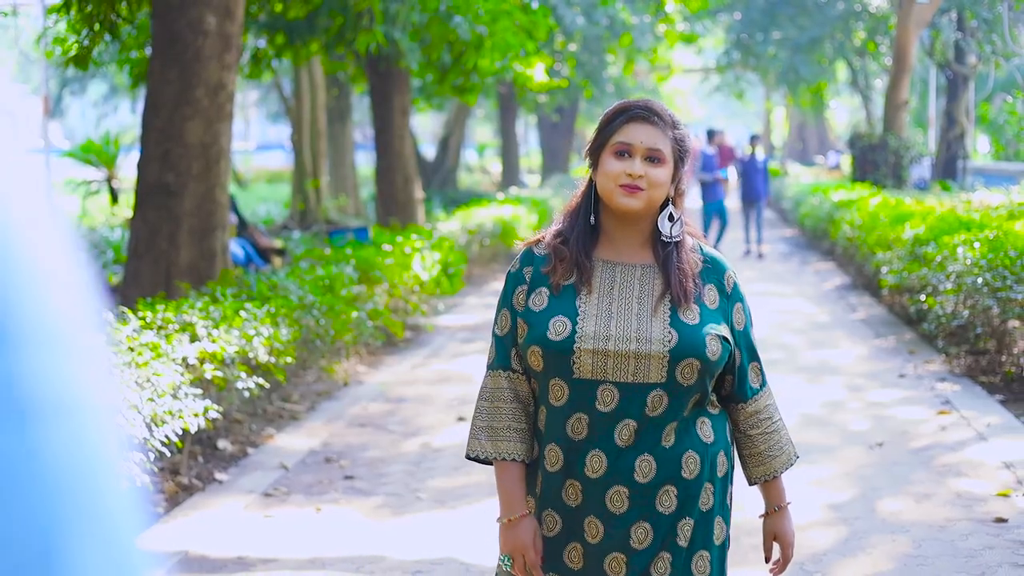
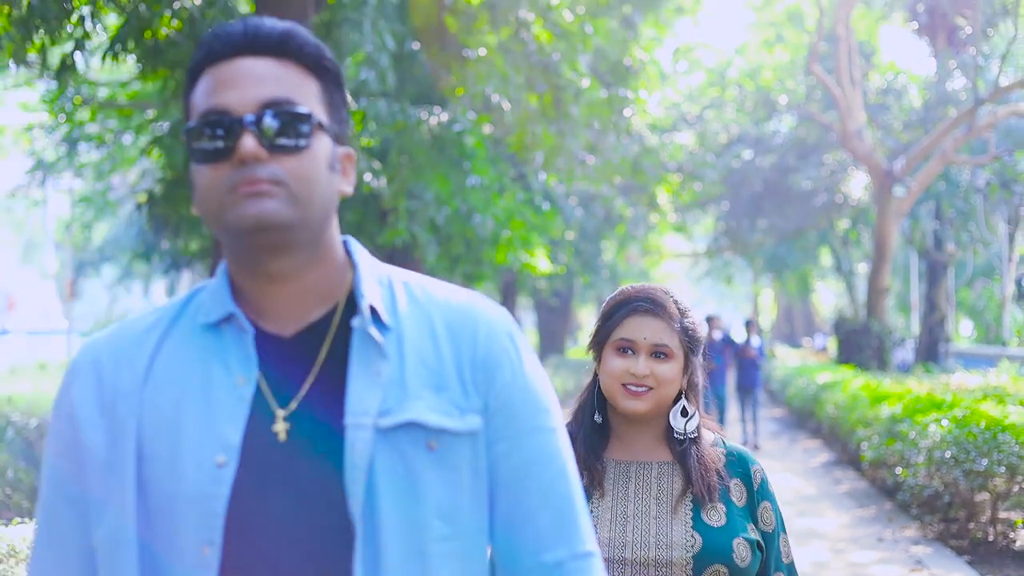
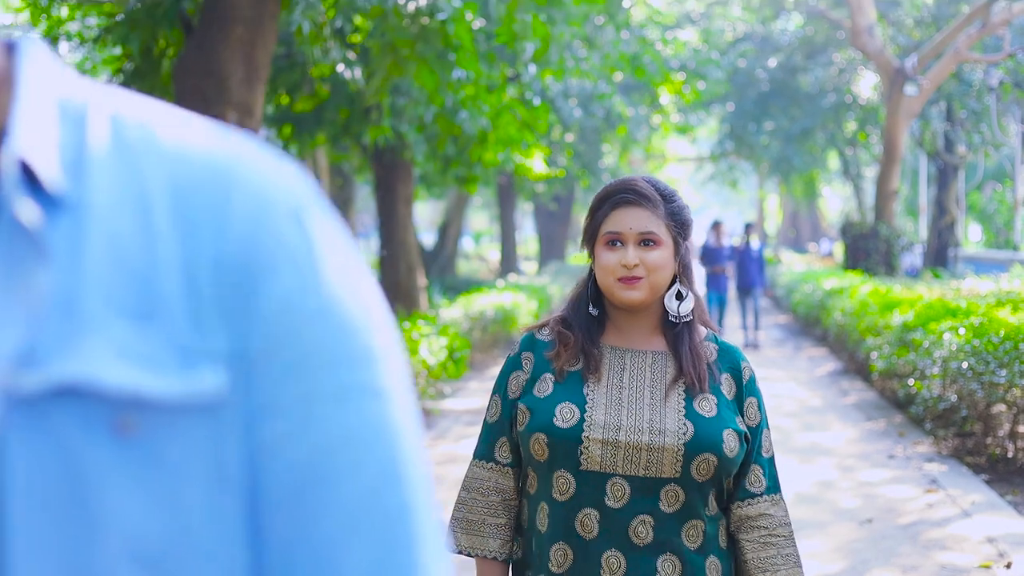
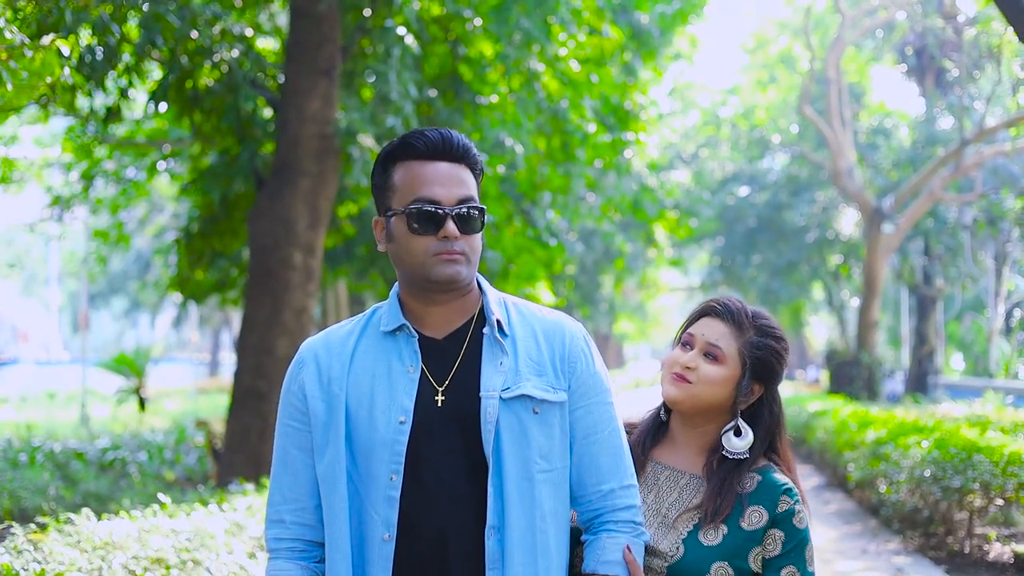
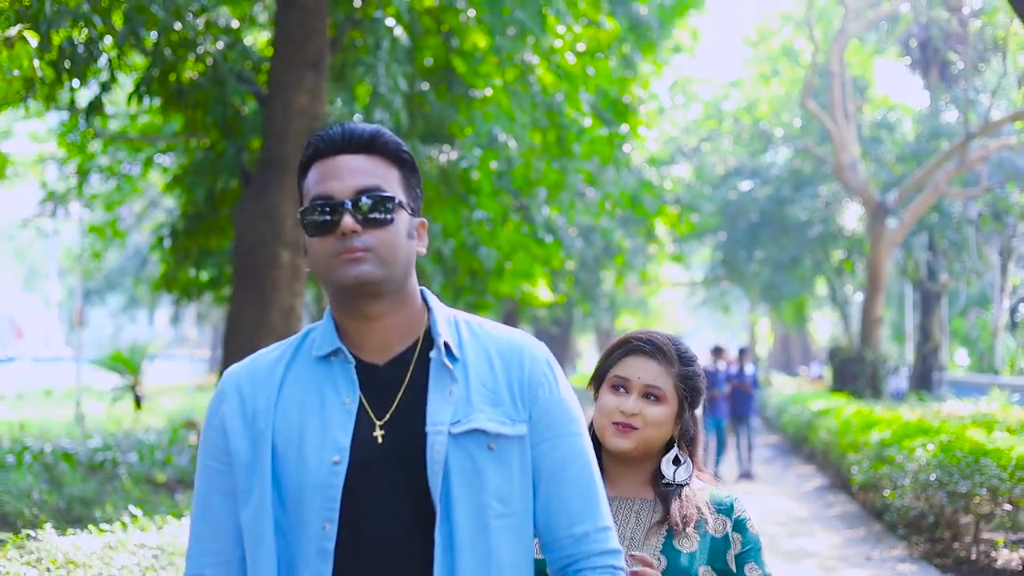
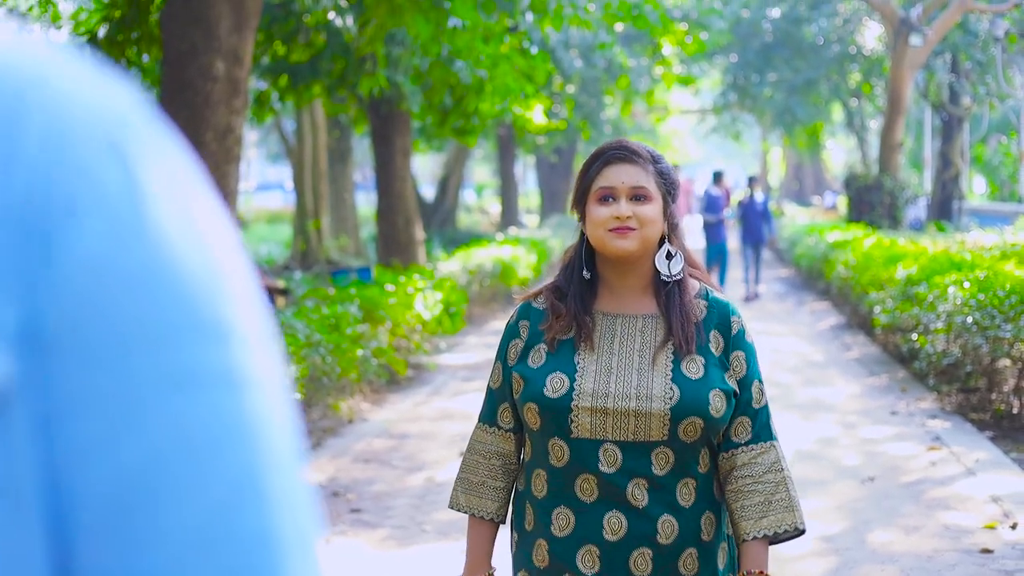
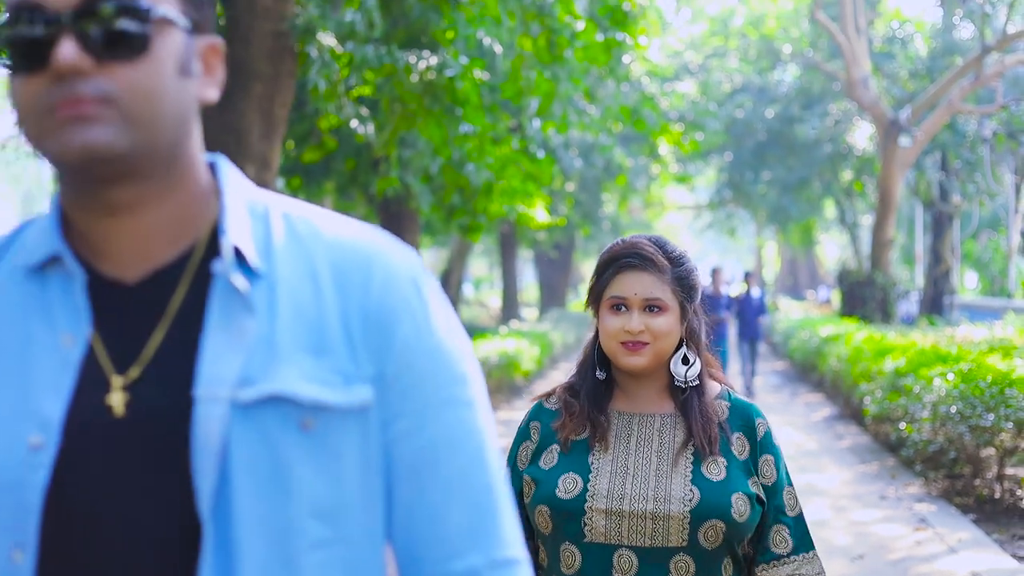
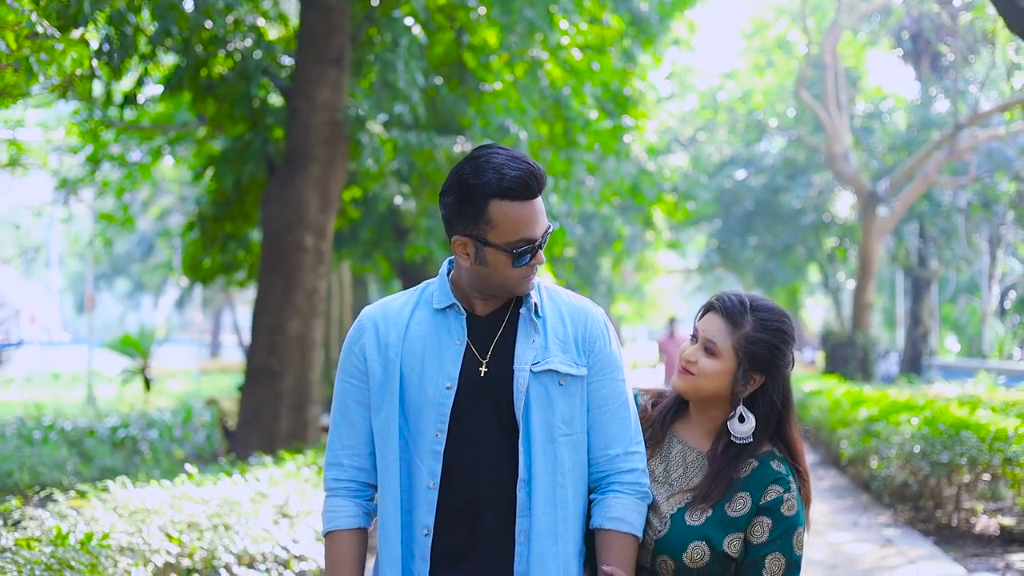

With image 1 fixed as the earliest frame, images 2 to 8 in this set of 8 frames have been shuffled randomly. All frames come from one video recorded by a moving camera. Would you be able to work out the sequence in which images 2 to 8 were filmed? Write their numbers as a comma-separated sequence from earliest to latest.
6, 3, 7, 2, 5, 4, 8
